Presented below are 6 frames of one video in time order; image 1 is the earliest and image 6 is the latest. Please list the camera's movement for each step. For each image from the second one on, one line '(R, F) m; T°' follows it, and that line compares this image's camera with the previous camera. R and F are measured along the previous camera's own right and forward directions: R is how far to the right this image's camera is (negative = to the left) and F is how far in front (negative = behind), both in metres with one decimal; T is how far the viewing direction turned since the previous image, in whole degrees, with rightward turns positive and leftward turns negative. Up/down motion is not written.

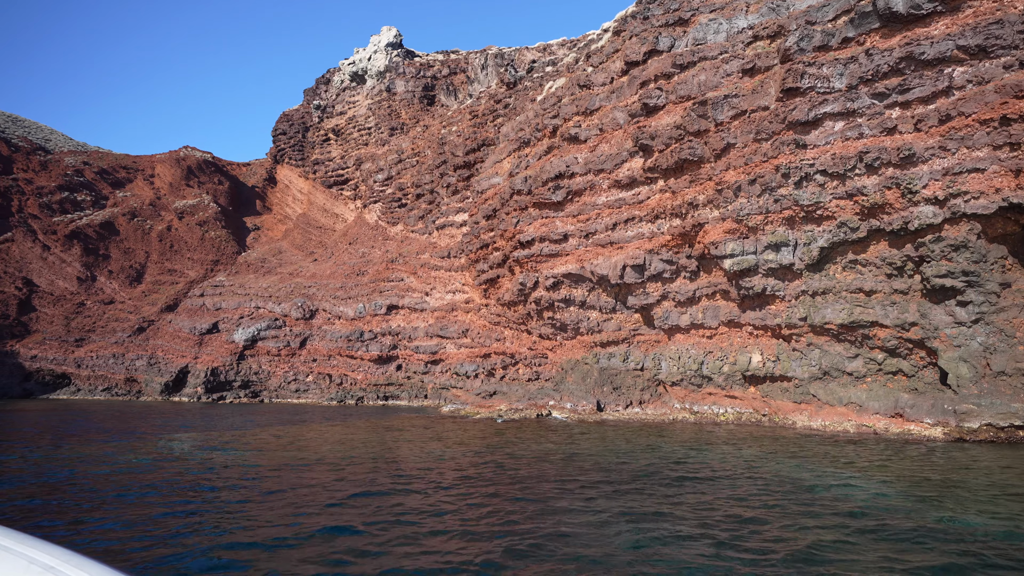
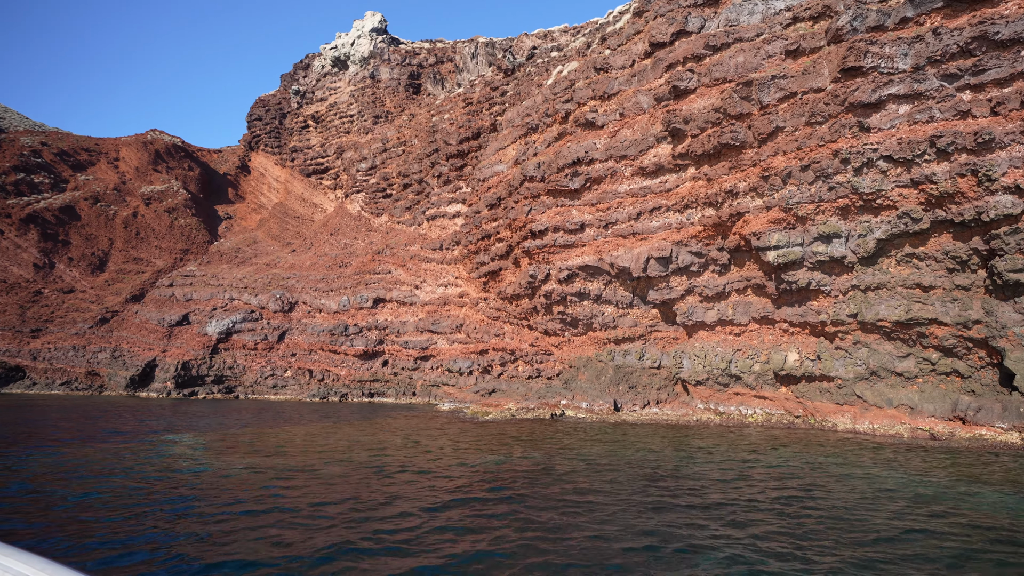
(-1.3, +1.1) m; +3°
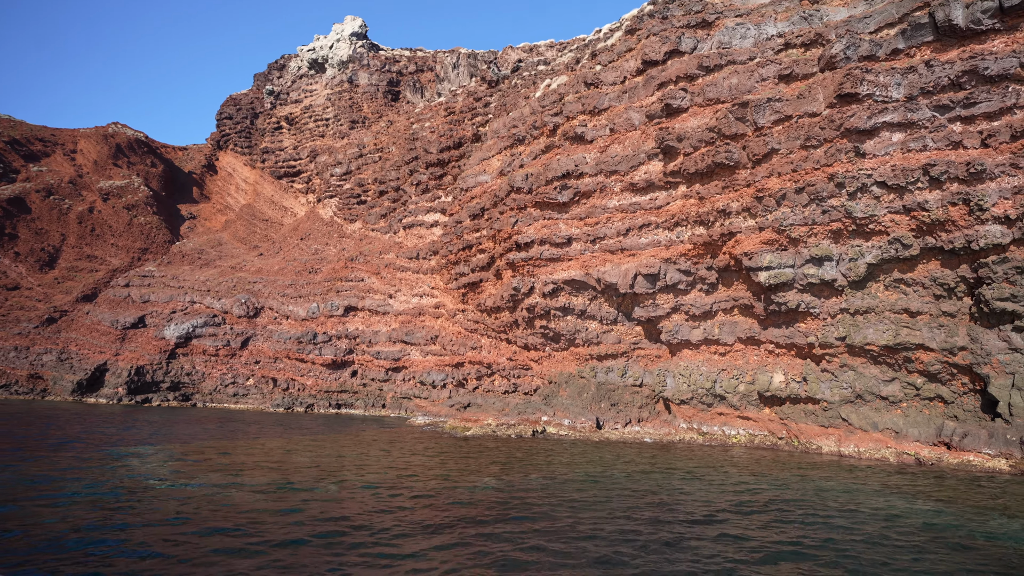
(-0.5, +0.4) m; +3°
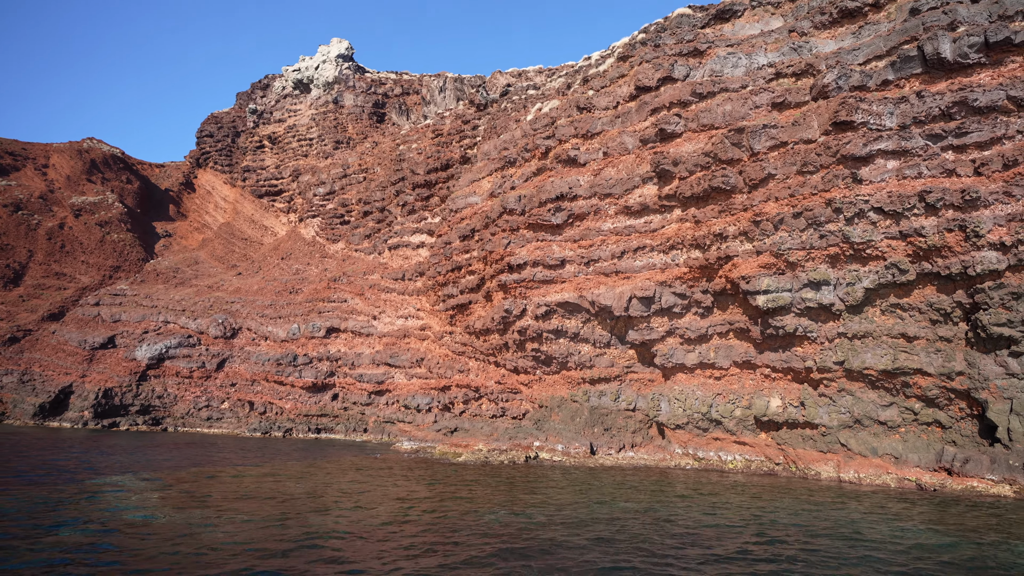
(-0.4, +0.2) m; +2°
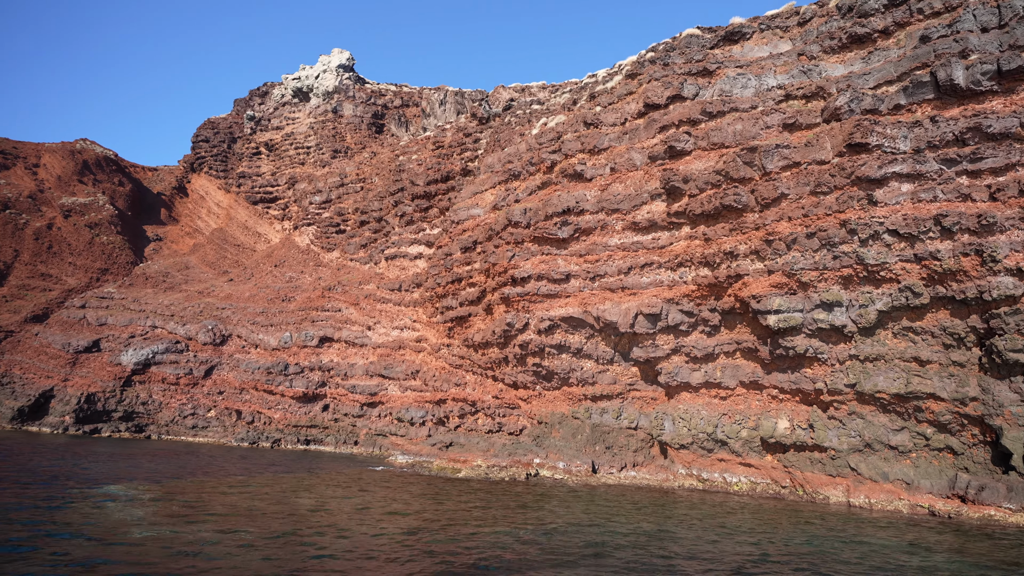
(-0.4, +0.2) m; +1°
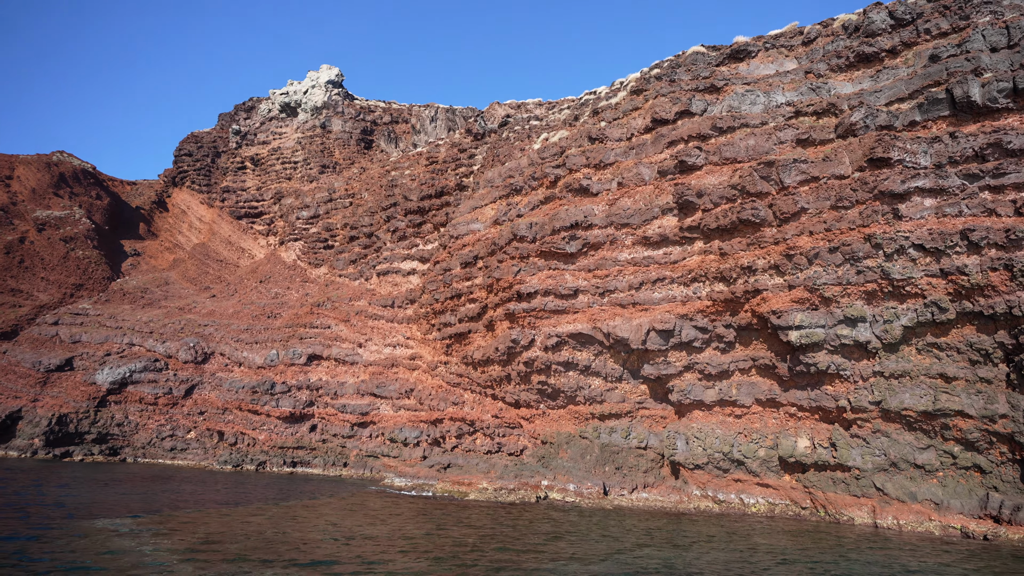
(-0.8, +0.4) m; +2°
